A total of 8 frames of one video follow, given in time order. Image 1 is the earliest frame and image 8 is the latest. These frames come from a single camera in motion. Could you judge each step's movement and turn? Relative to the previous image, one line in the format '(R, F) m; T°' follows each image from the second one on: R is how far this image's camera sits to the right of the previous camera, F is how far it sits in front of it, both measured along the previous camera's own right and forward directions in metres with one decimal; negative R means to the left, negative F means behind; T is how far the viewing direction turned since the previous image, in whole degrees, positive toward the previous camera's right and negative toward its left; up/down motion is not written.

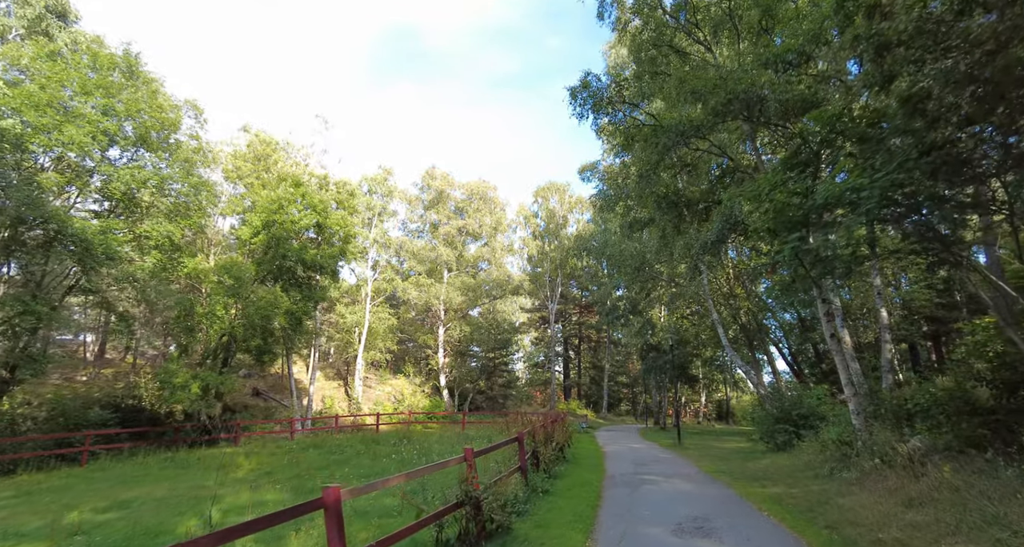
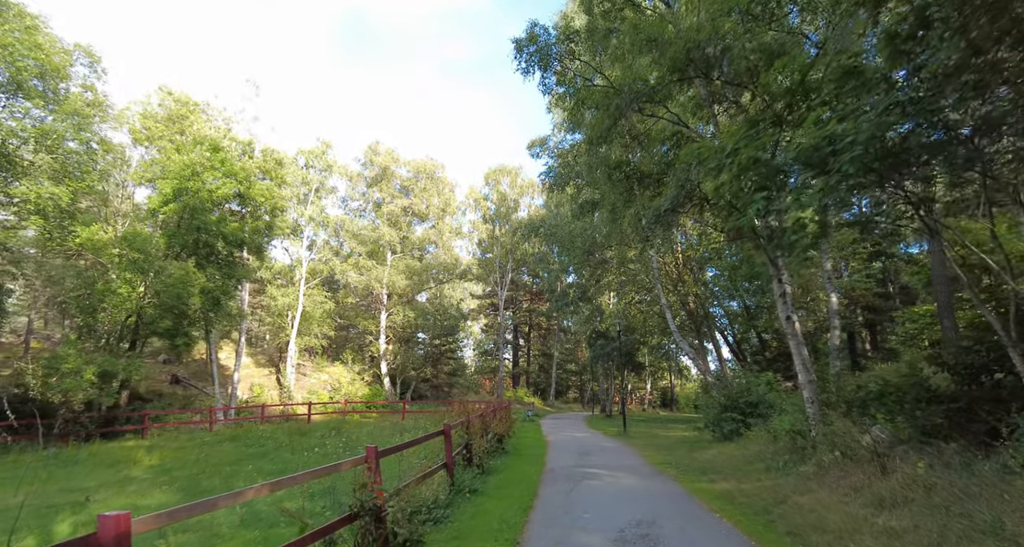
(+0.4, +1.3) m; +5°
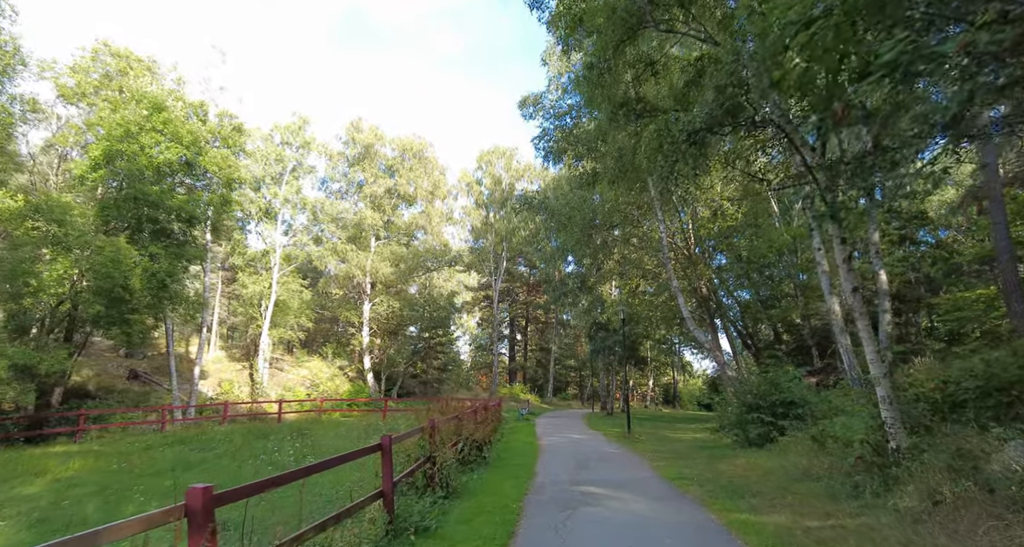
(+0.4, +2.6) m; 0°
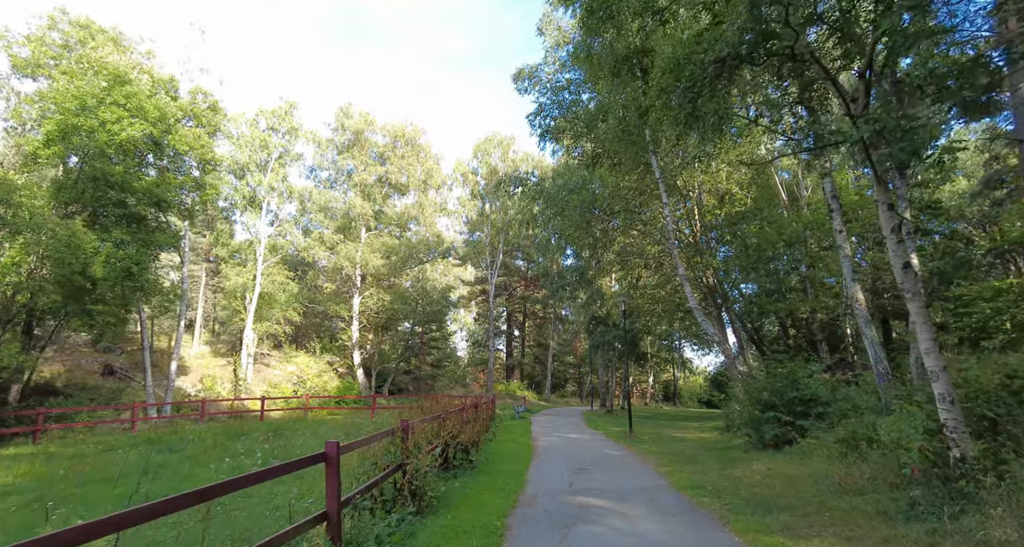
(+0.2, +1.2) m; 0°
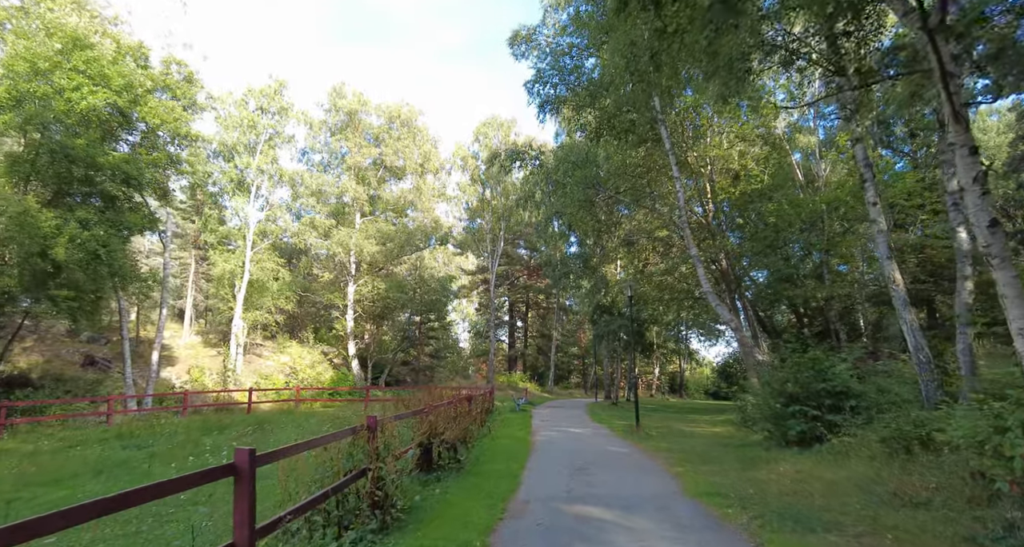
(+0.2, +1.3) m; -1°
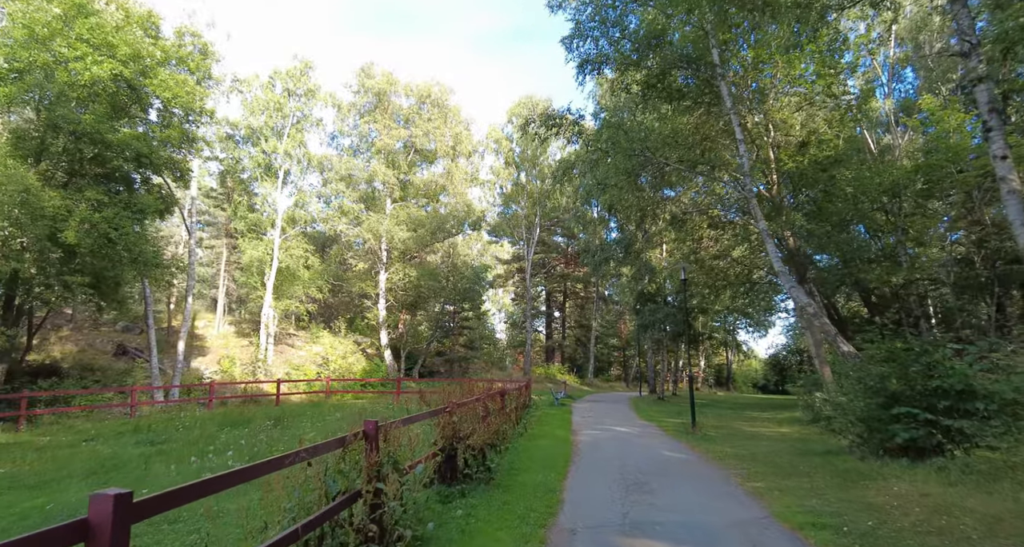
(0.0, +1.6) m; -4°
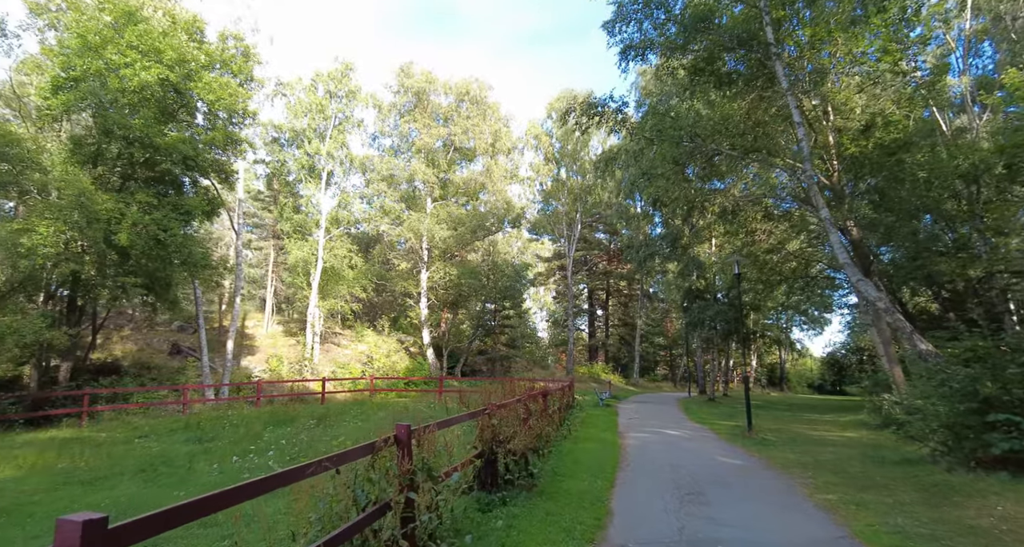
(0.0, +0.5) m; -5°
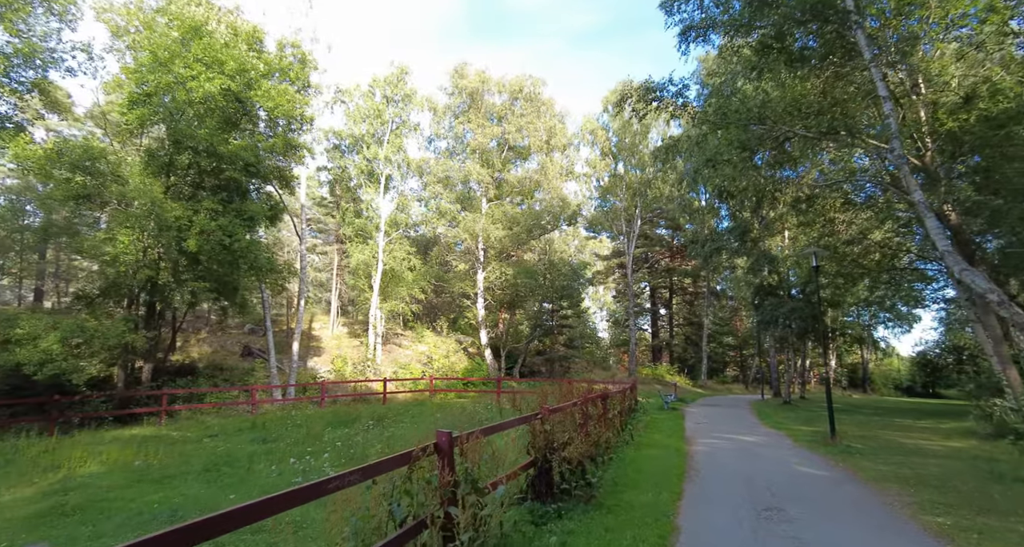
(+0.1, +0.5) m; -7°
